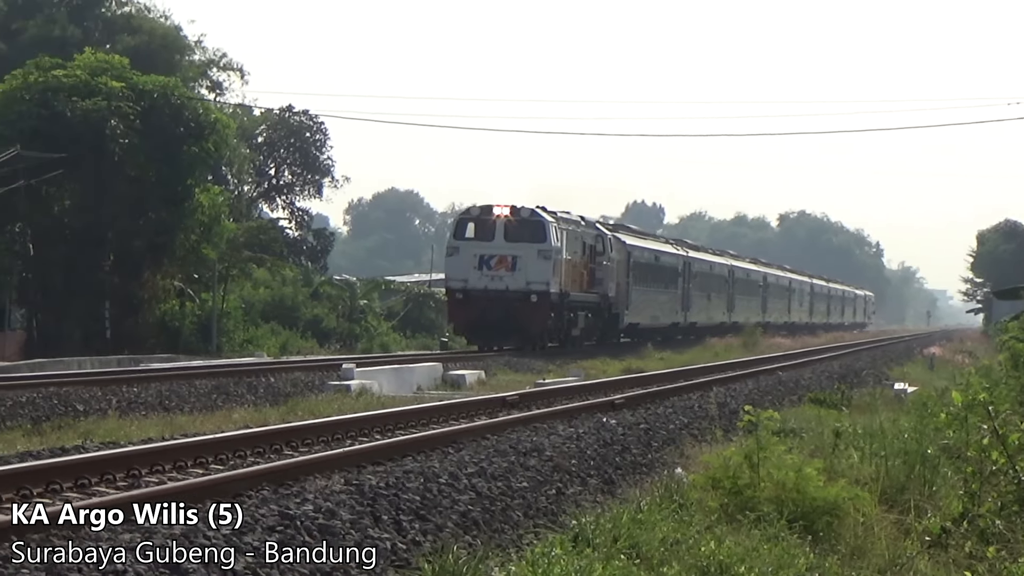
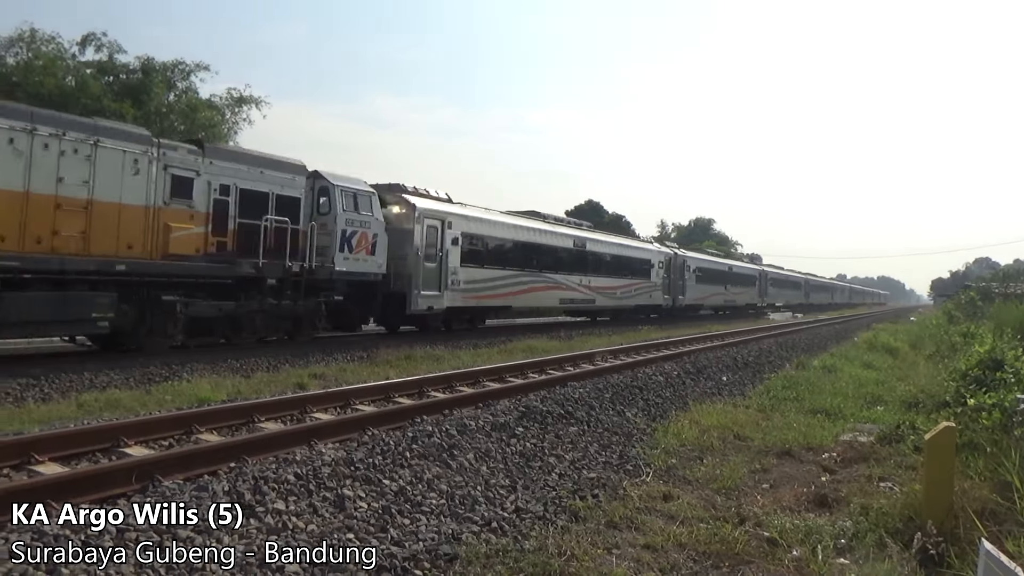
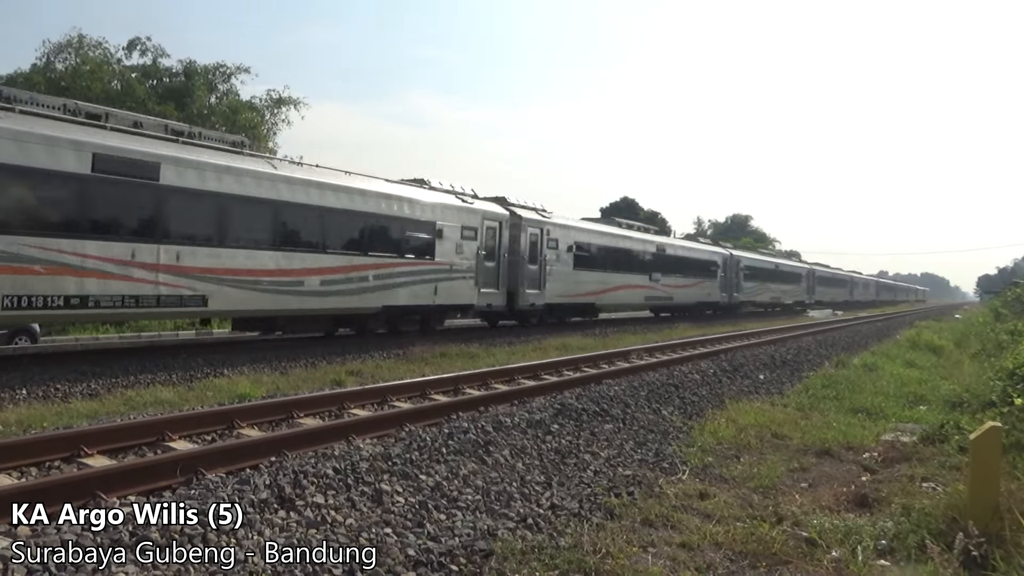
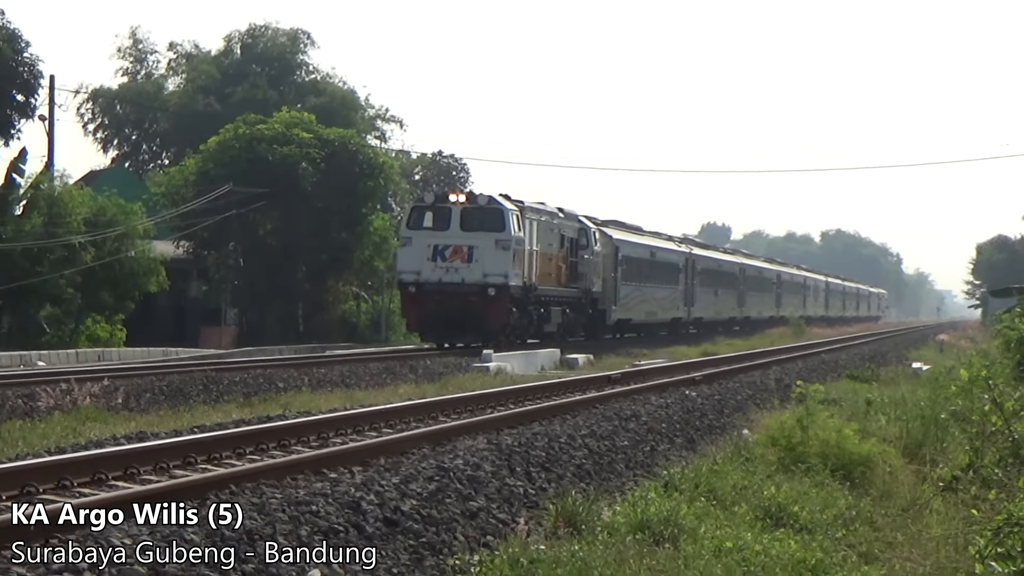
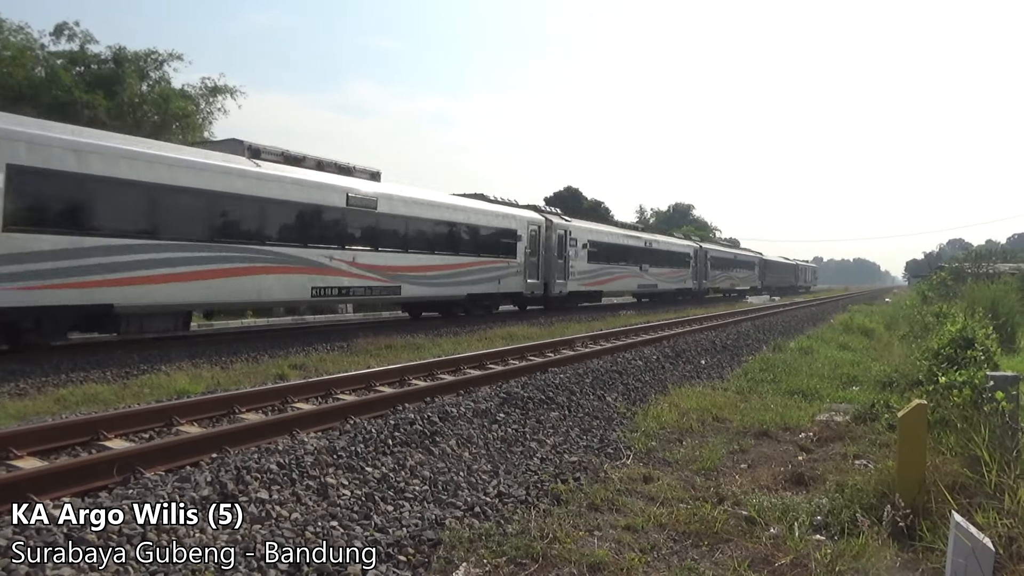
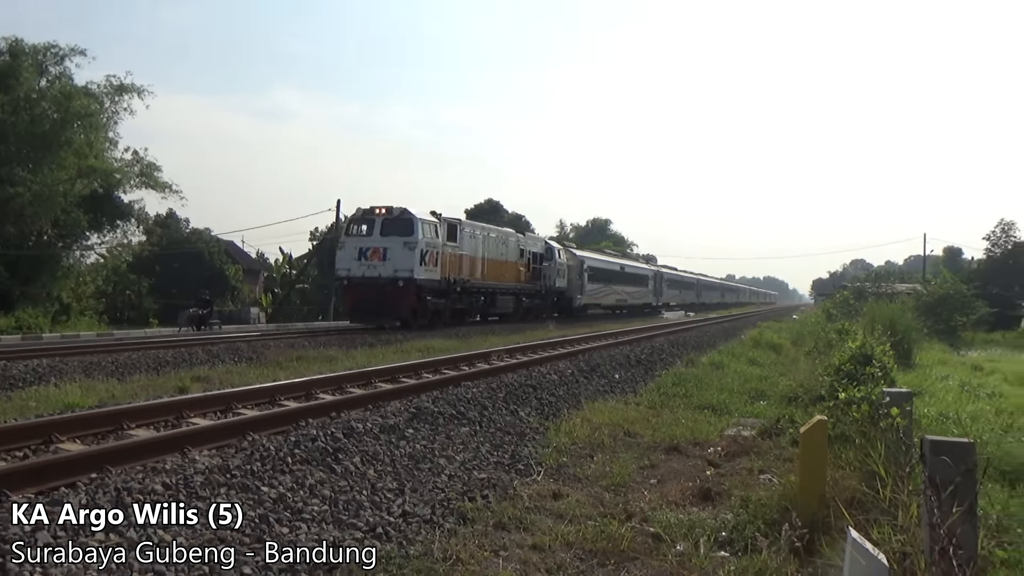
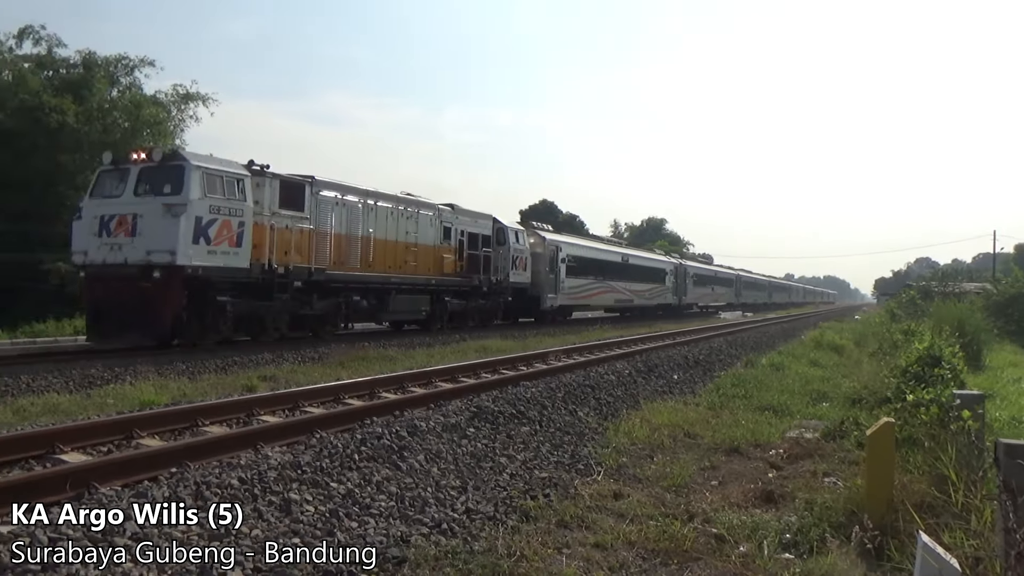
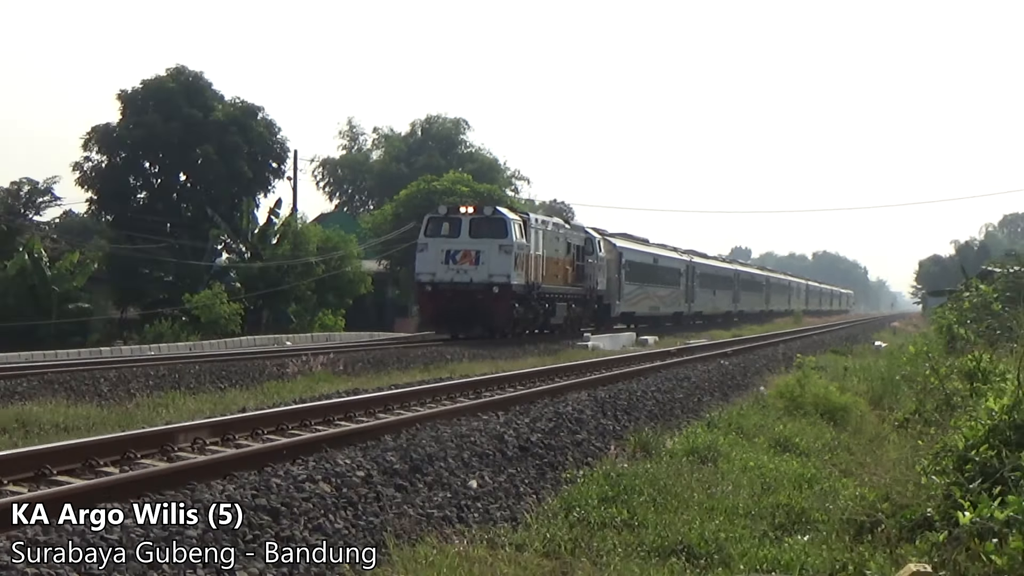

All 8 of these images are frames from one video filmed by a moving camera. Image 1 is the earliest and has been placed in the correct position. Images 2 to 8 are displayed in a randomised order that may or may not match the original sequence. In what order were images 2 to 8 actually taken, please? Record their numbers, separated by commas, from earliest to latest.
4, 8, 6, 7, 2, 3, 5
